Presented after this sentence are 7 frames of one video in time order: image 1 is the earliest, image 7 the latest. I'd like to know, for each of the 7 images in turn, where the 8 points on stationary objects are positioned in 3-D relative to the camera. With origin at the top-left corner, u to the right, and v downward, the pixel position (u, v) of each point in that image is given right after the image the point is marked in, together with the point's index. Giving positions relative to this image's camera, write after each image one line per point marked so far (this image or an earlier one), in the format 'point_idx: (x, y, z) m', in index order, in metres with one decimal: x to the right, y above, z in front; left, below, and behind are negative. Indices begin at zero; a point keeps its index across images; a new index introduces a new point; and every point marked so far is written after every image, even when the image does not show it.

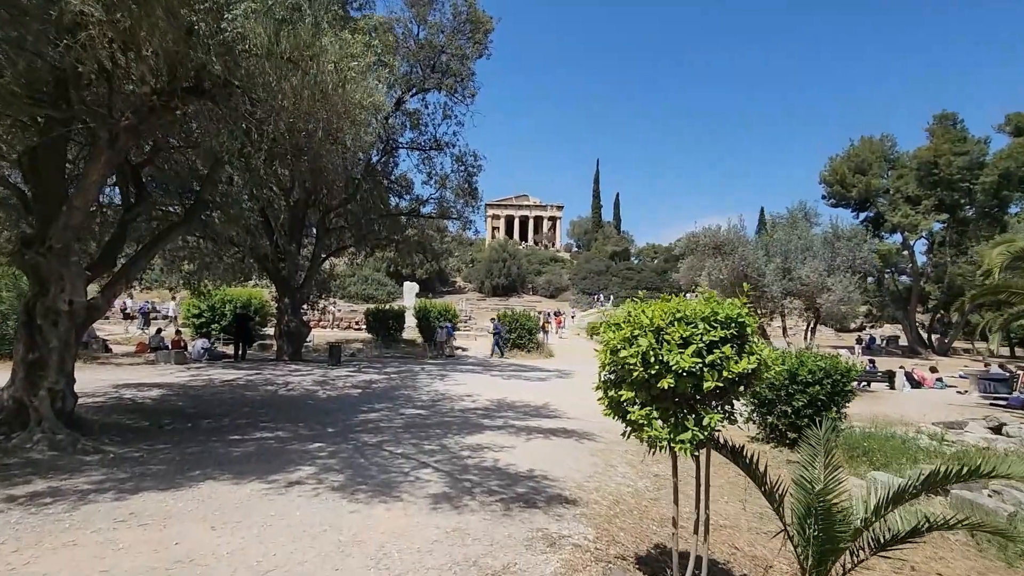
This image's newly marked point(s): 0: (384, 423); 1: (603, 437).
0: (-2.2, -2.3, +9.1) m
1: (+1.6, -2.6, +9.1) m
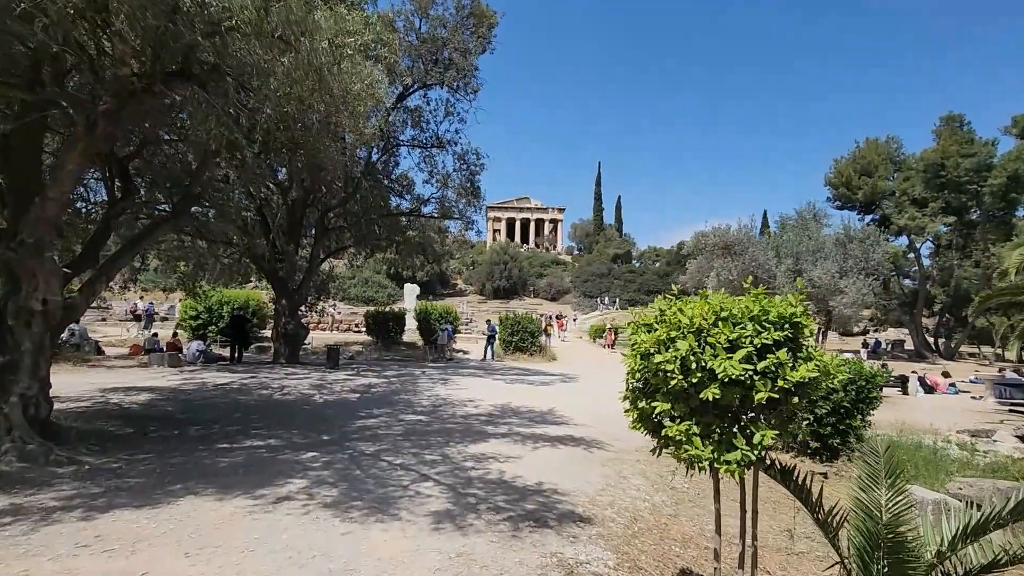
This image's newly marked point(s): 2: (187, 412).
0: (-2.1, -2.3, +8.6) m
1: (+1.7, -2.6, +8.6) m
2: (-5.7, -2.2, +9.1) m
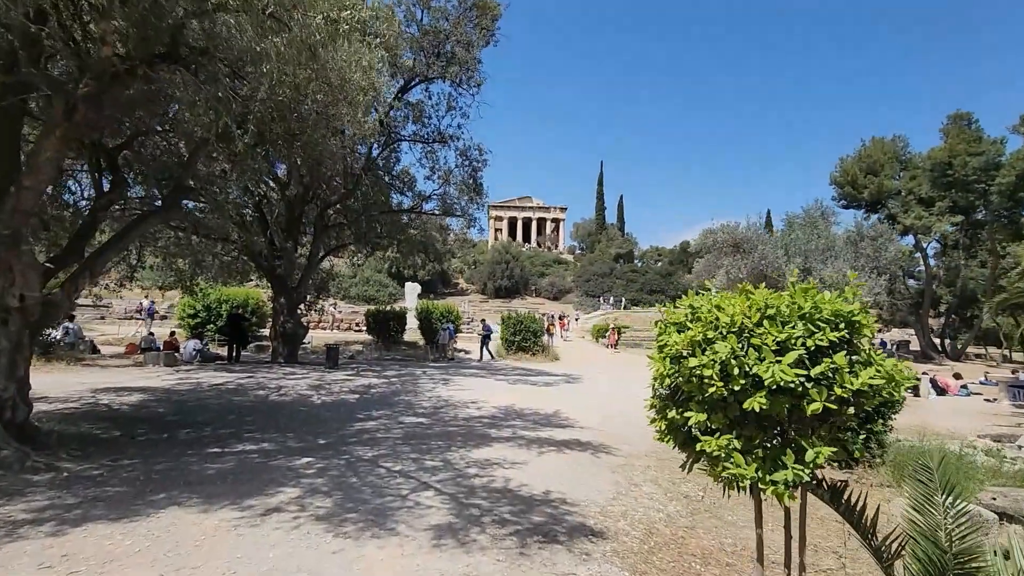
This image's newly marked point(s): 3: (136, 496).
0: (-2.1, -2.3, +8.3) m
1: (+1.7, -2.6, +8.3) m
2: (-5.6, -2.1, +8.8) m
3: (-3.4, -1.9, +4.7) m
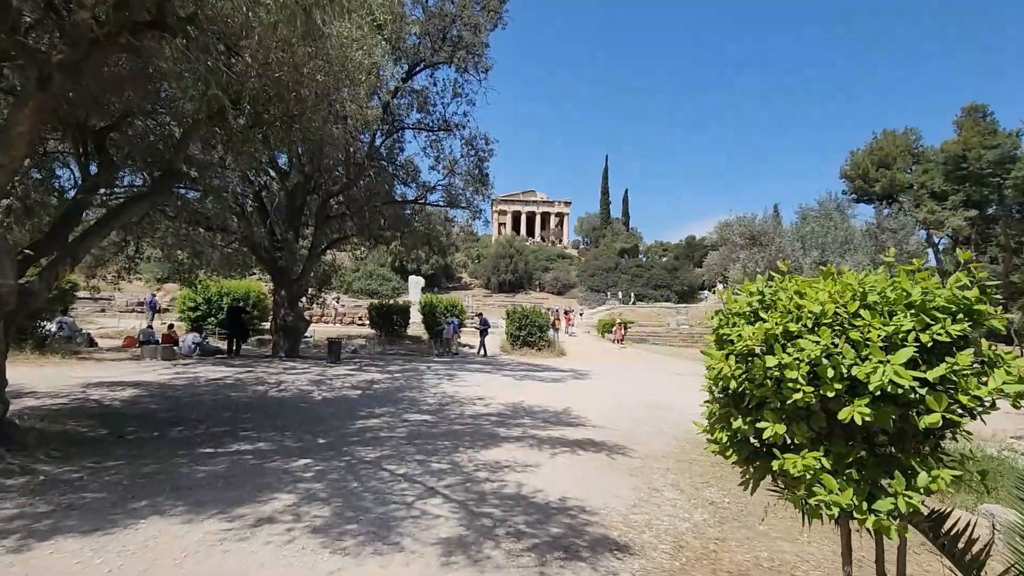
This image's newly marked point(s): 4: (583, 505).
0: (-1.9, -2.2, +7.9) m
1: (+1.9, -2.4, +7.8) m
2: (-5.4, -2.0, +8.4) m
3: (-3.3, -1.8, +4.3) m
4: (+0.7, -2.1, +5.1) m
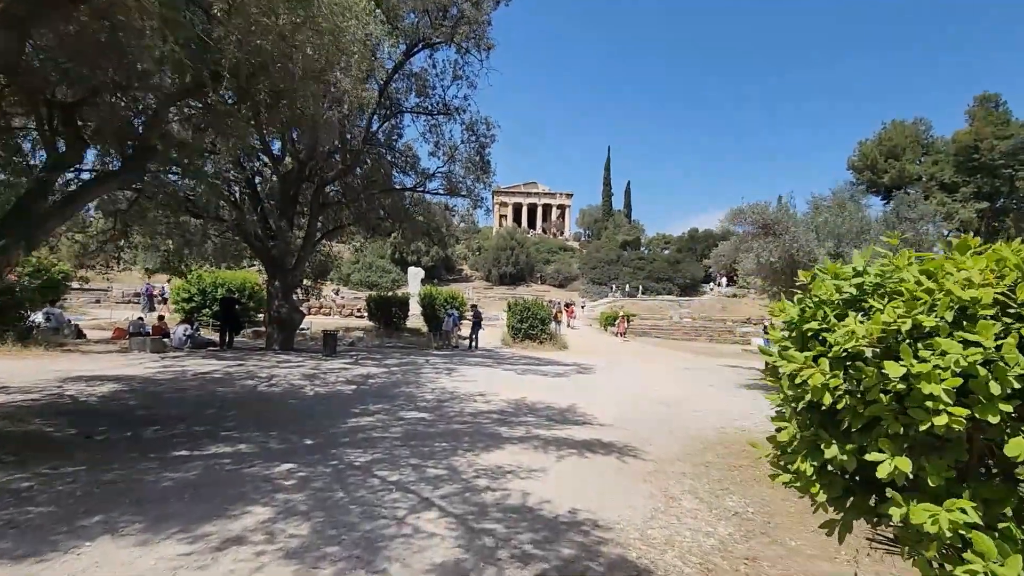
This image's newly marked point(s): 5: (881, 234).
0: (-1.9, -2.0, +7.3) m
1: (+1.9, -2.3, +7.3) m
2: (-5.4, -1.8, +7.9) m
3: (-3.2, -1.7, +3.8) m
4: (+0.7, -2.0, +4.6) m
5: (+10.1, +1.5, +14.3) m
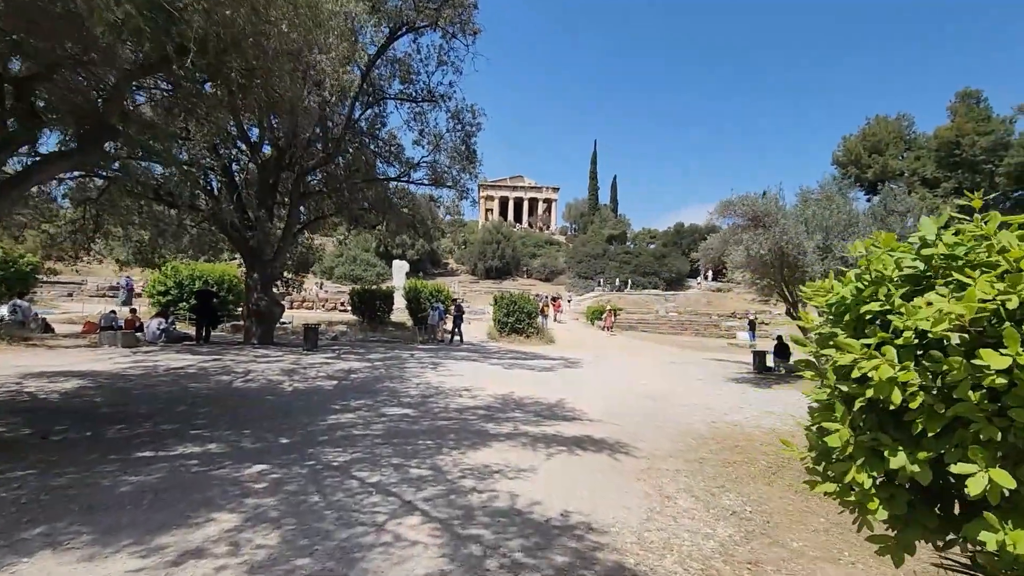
0: (-2.0, -1.9, +7.0) m
1: (+1.7, -2.2, +7.0) m
2: (-5.6, -1.7, +7.4) m
3: (-3.3, -1.6, +3.4) m
4: (+0.6, -1.9, +4.3) m
5: (+9.7, +1.7, +14.2) m
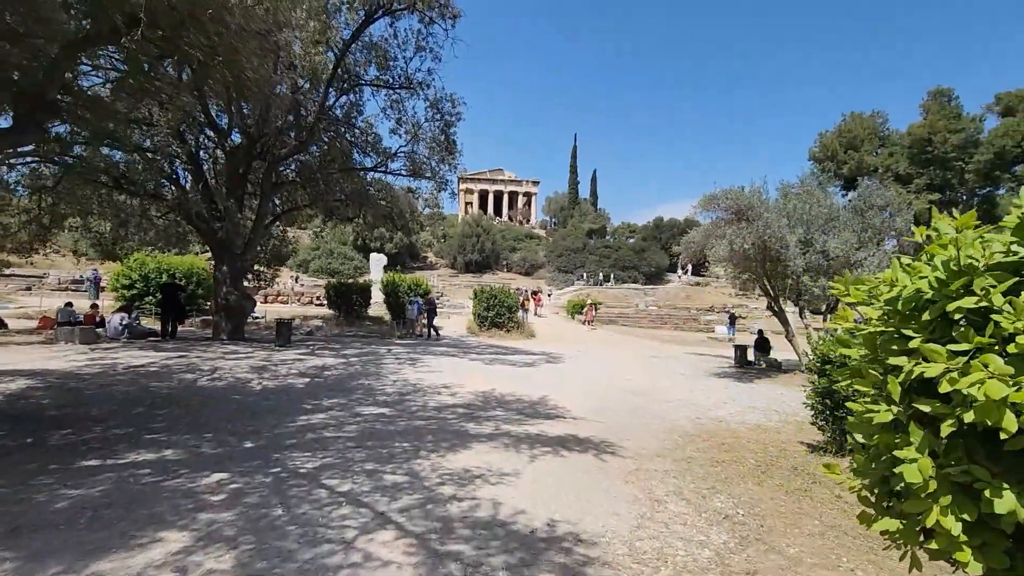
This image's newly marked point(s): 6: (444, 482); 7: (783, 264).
0: (-2.3, -1.8, +6.6) m
1: (+1.5, -2.1, +6.8) m
2: (-5.8, -1.6, +6.9) m
3: (-3.4, -1.5, +3.0) m
4: (+0.5, -1.9, +4.0) m
5: (+9.2, +1.8, +14.2) m
6: (-0.6, -1.8, +4.8) m
7: (+7.3, +0.7, +14.1) m
